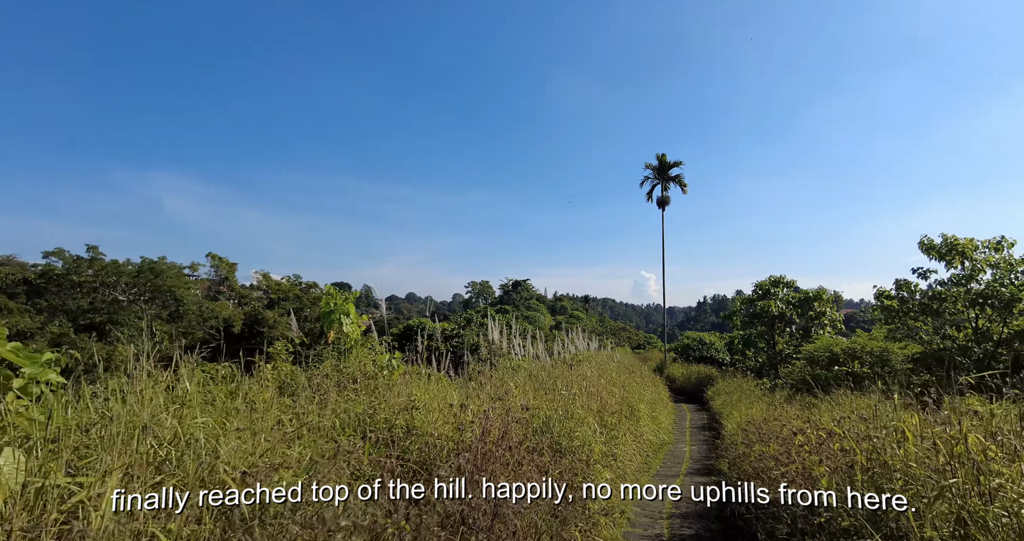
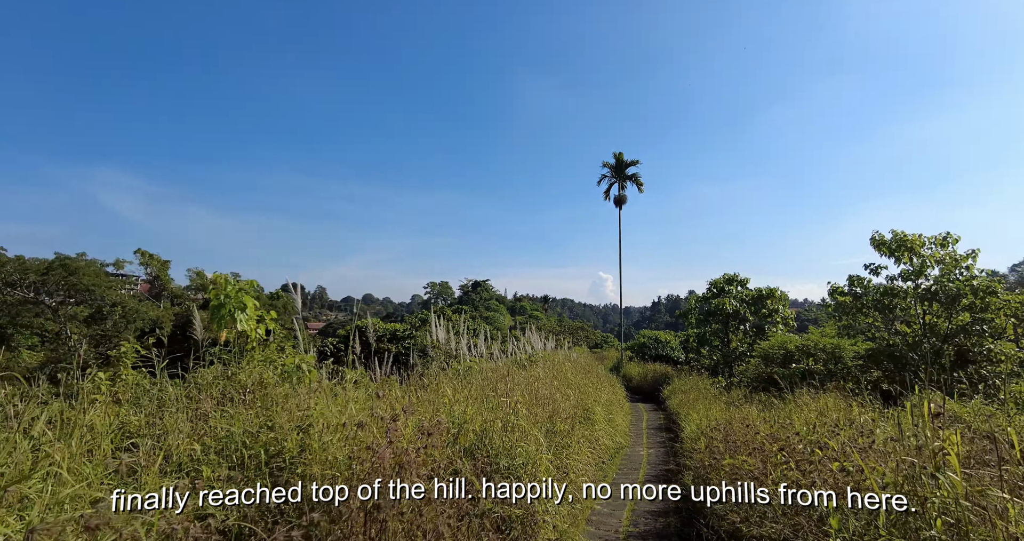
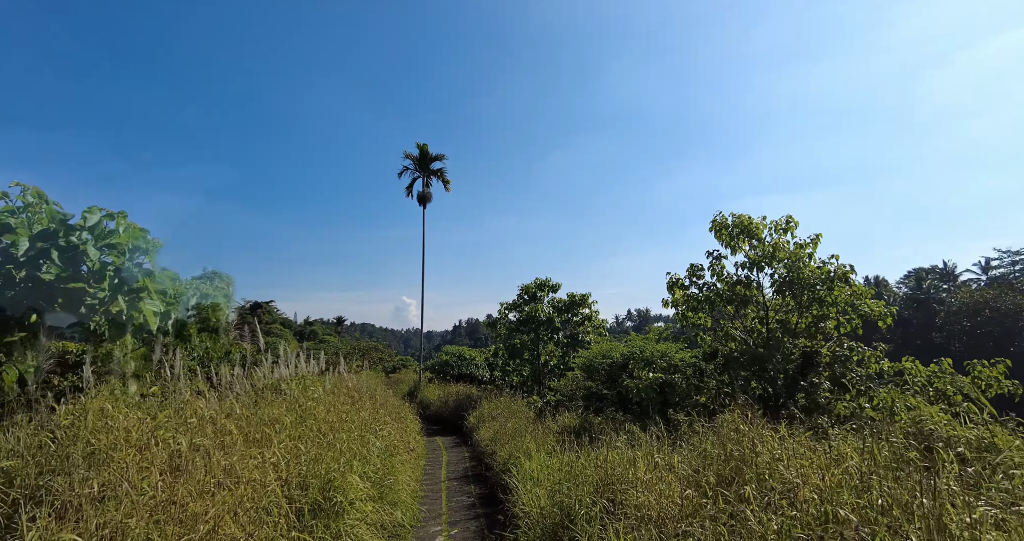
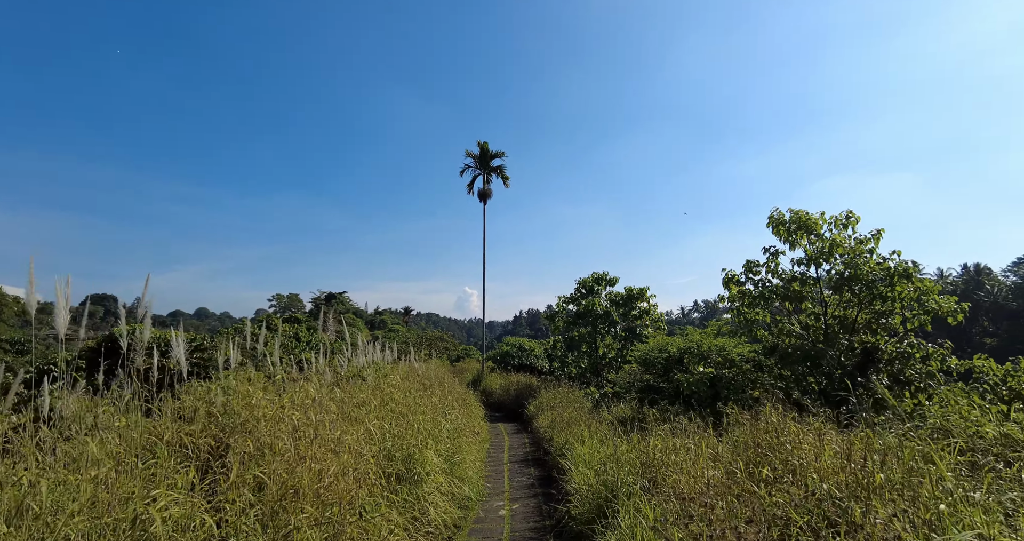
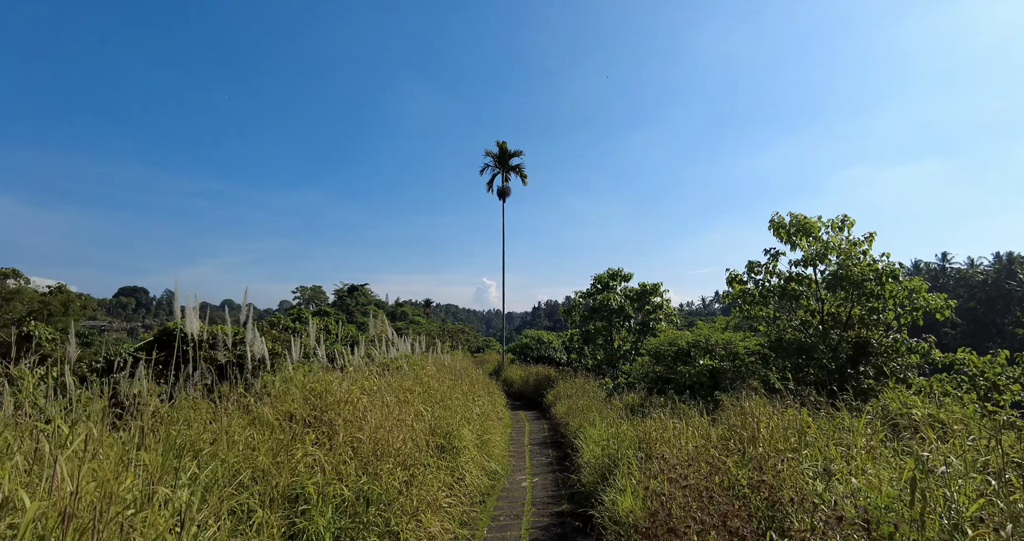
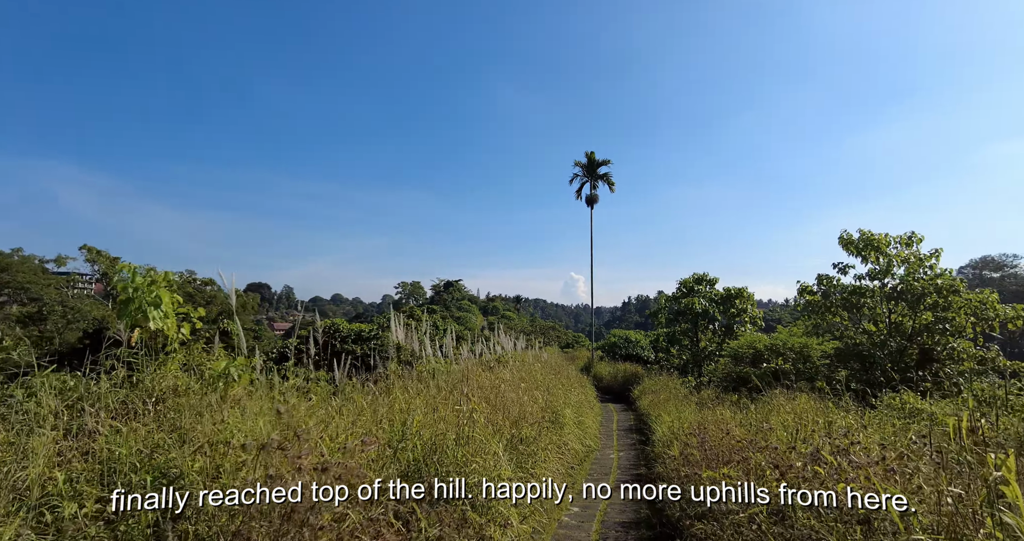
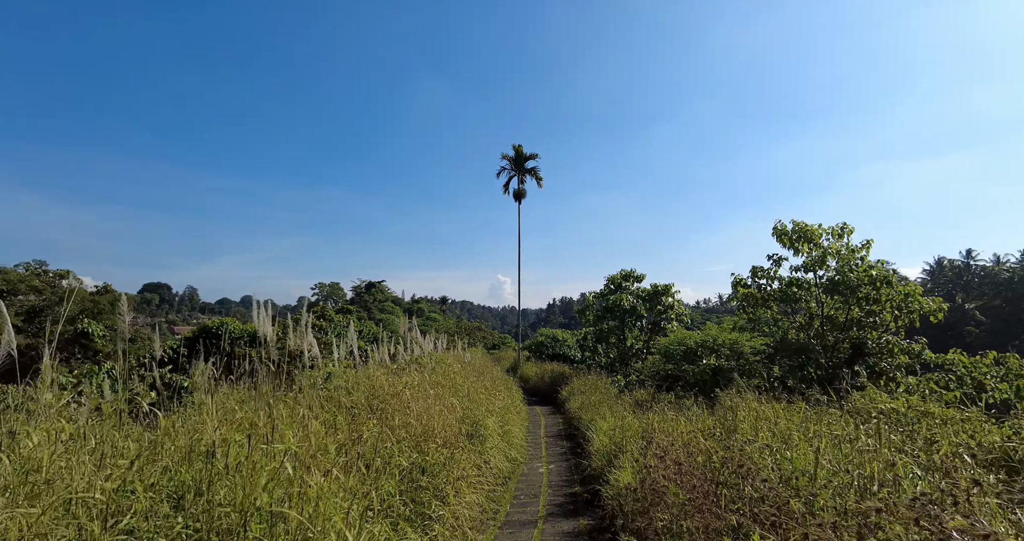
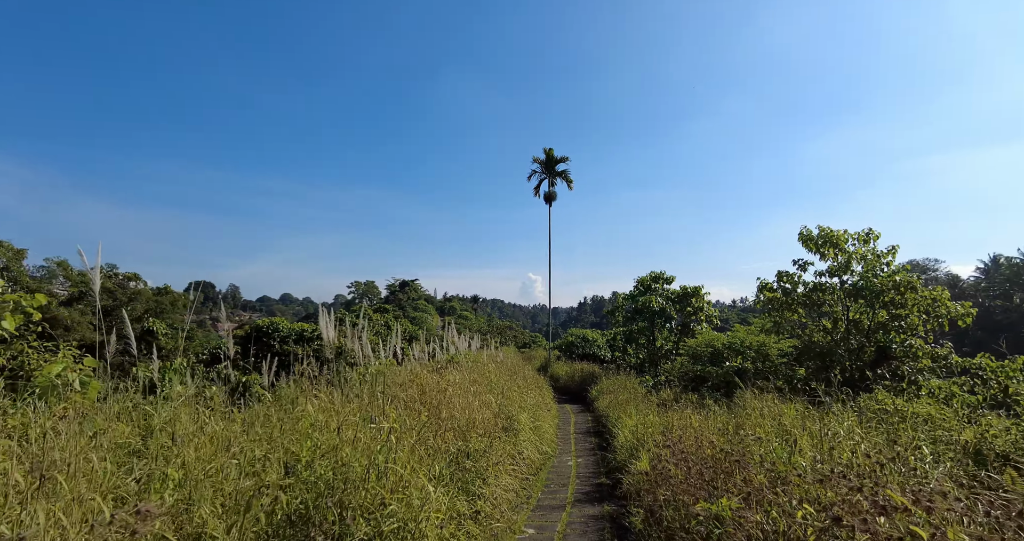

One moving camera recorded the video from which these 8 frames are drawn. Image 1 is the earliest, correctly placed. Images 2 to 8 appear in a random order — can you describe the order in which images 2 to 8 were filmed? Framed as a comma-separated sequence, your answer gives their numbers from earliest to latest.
2, 6, 8, 7, 5, 4, 3
